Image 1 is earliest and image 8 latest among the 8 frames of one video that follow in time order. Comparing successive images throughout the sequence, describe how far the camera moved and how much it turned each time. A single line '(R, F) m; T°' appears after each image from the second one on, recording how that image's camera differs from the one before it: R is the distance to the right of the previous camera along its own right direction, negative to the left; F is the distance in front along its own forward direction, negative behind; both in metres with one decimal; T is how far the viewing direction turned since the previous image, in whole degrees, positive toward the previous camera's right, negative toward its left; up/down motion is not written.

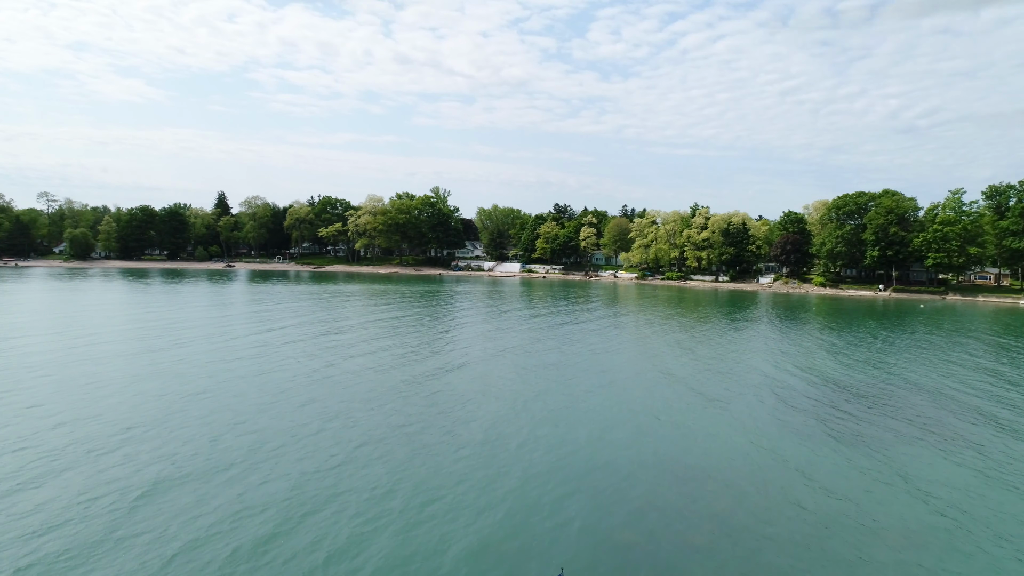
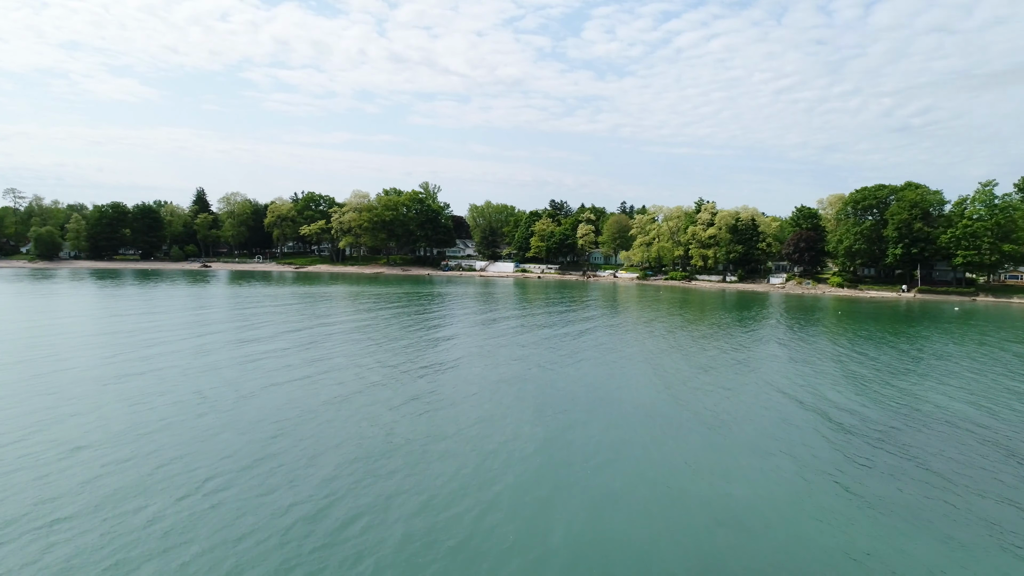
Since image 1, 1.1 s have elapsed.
(+0.5, +6.0) m; 0°
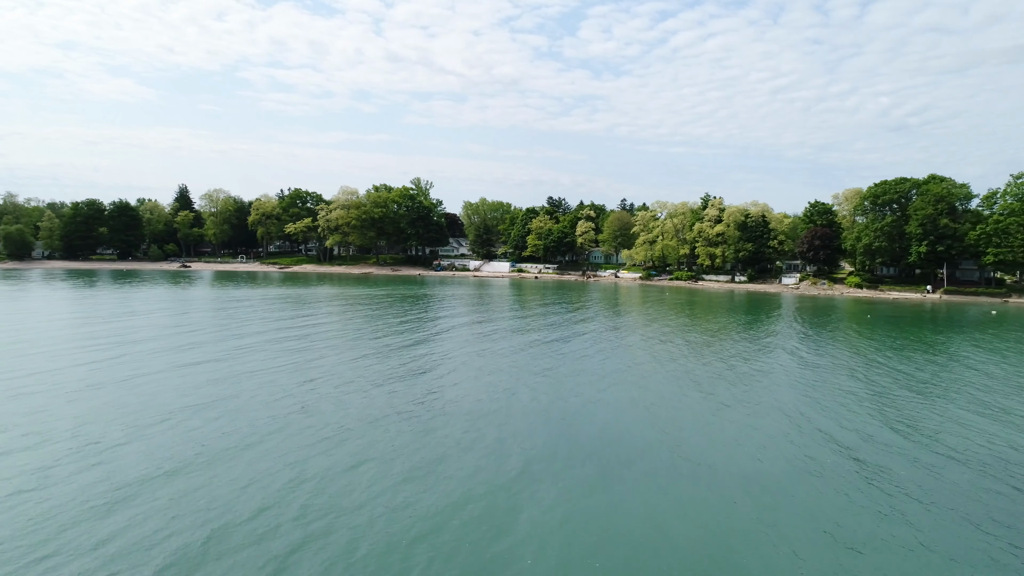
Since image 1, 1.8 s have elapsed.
(+0.2, +4.9) m; 0°
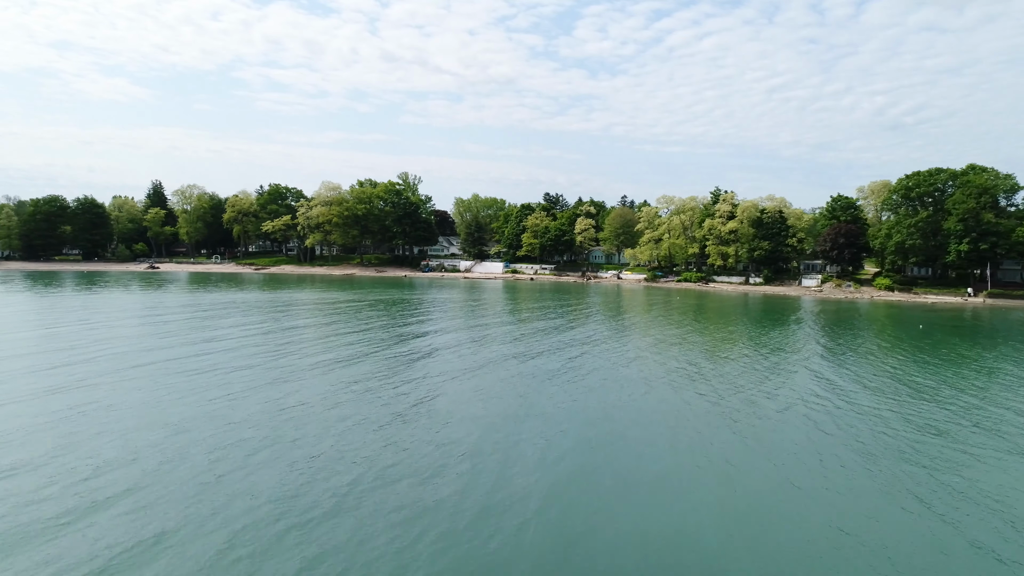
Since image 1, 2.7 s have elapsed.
(+0.3, +6.9) m; 0°
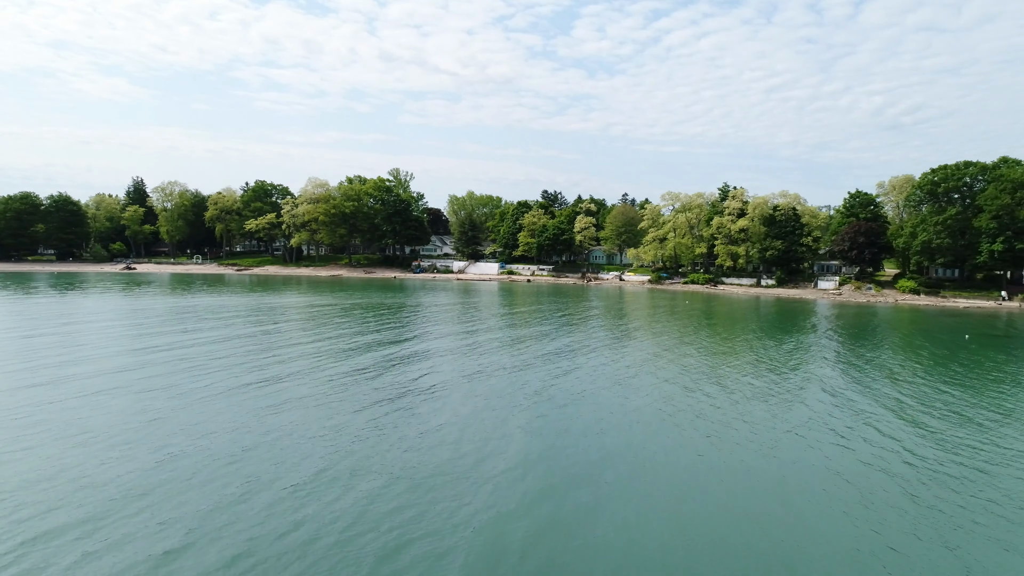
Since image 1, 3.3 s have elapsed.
(+0.3, +4.6) m; 0°
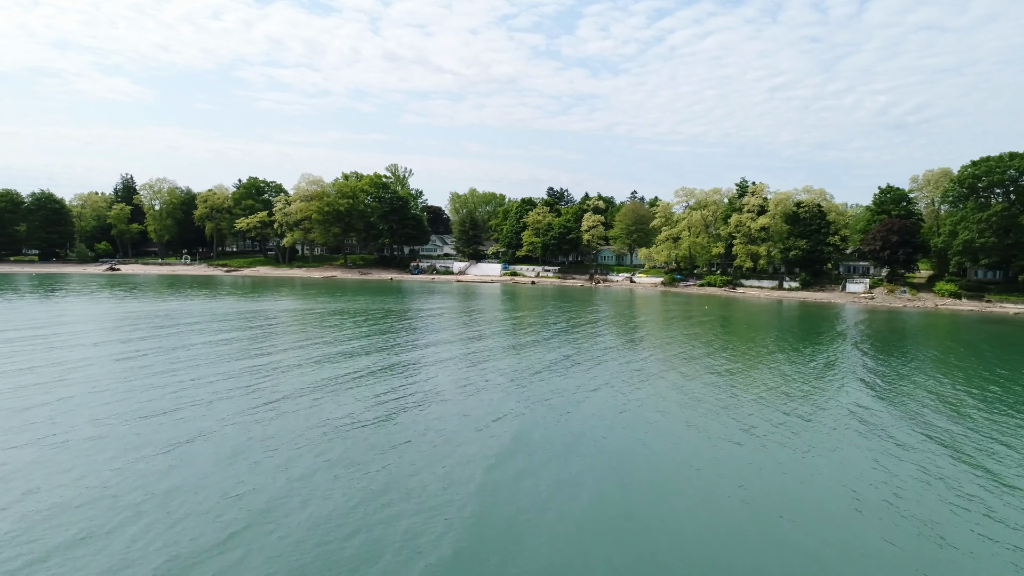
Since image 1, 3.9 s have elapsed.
(0.0, +4.5) m; 0°
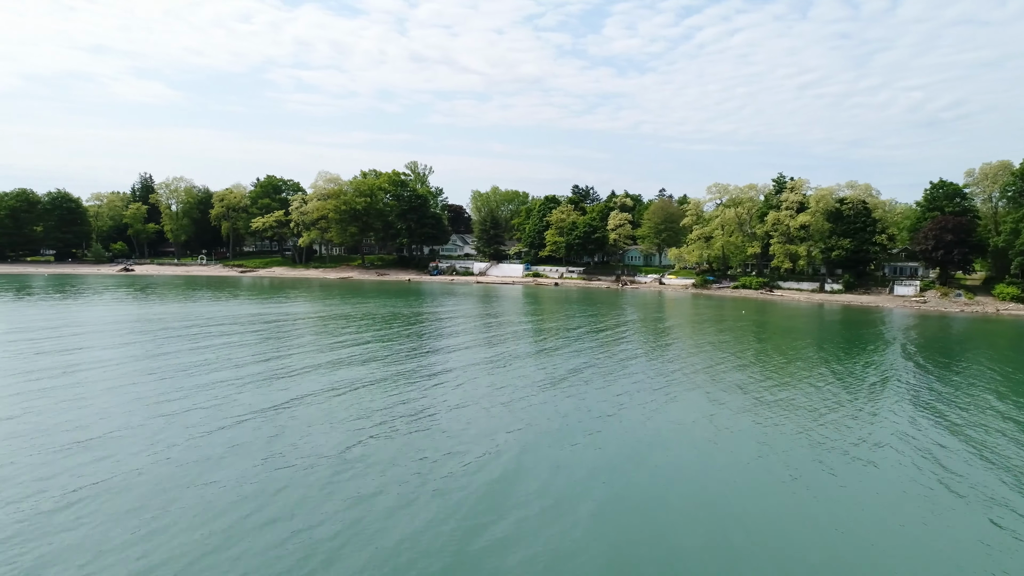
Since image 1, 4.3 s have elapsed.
(+0.3, +3.3) m; -2°
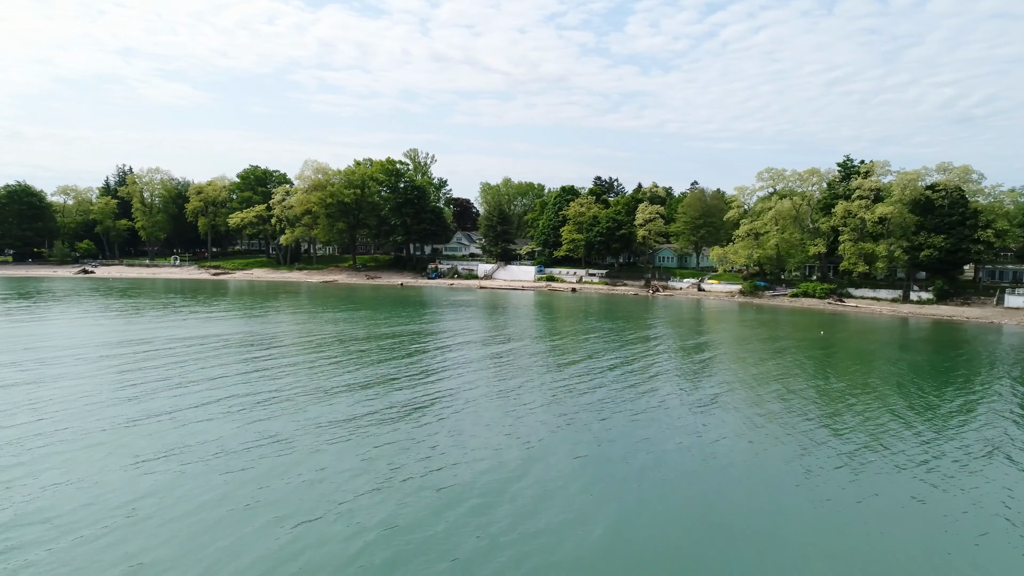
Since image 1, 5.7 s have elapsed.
(+1.1, +10.9) m; -2°
